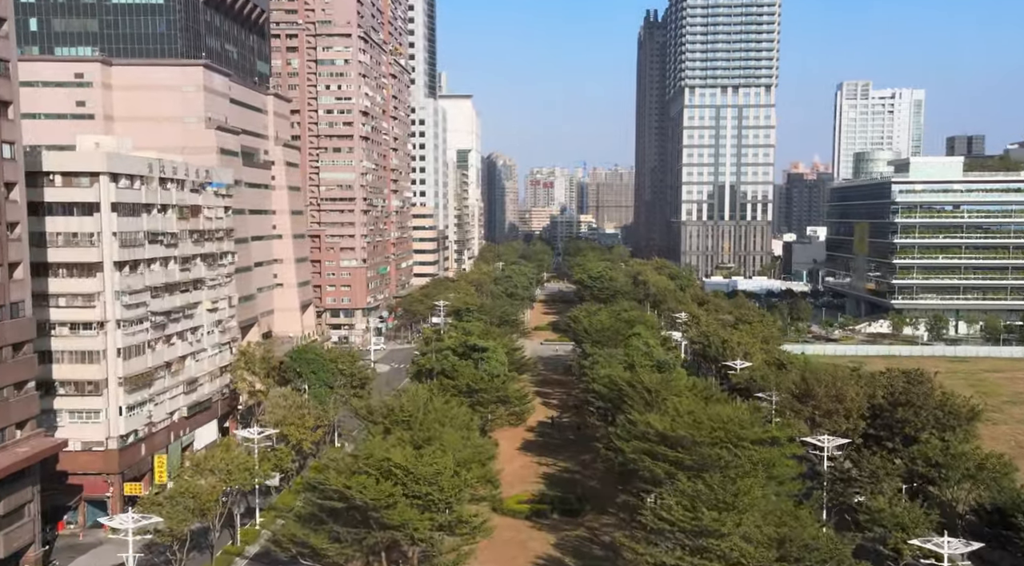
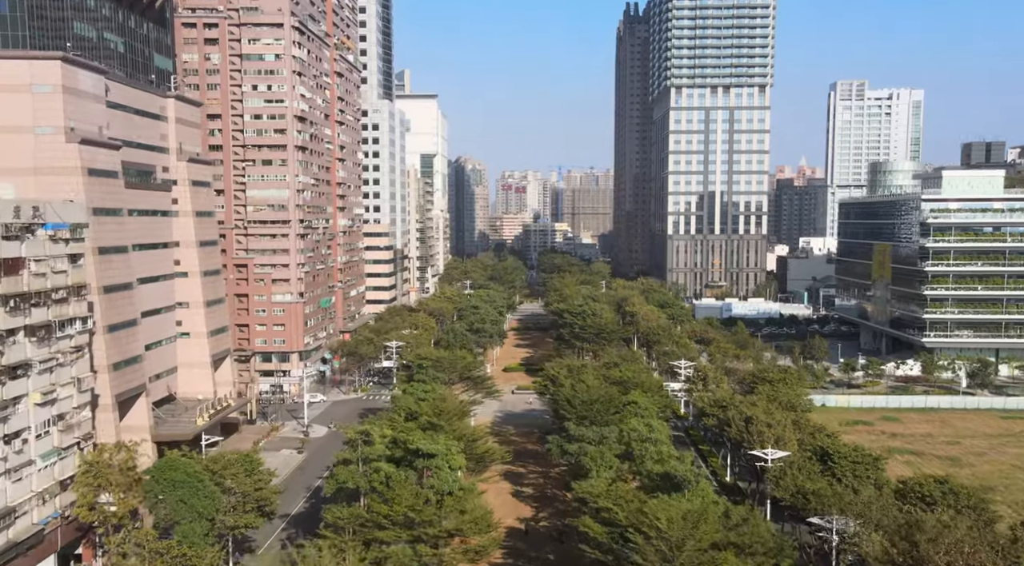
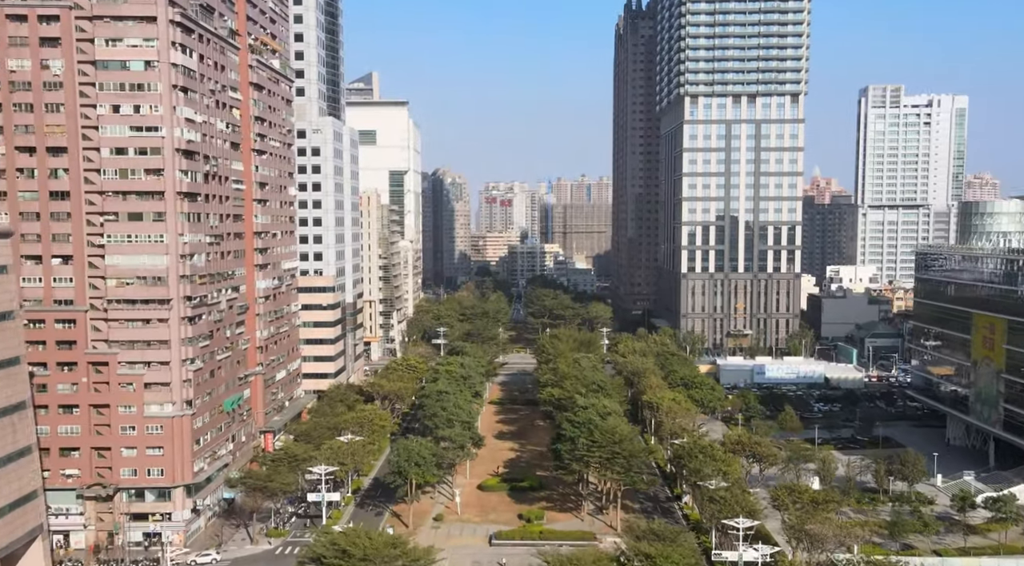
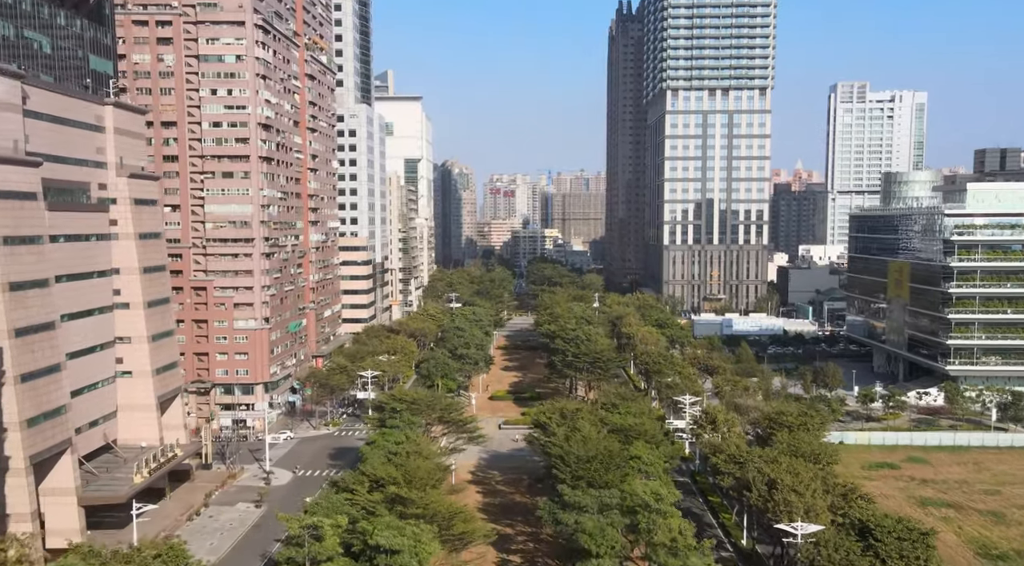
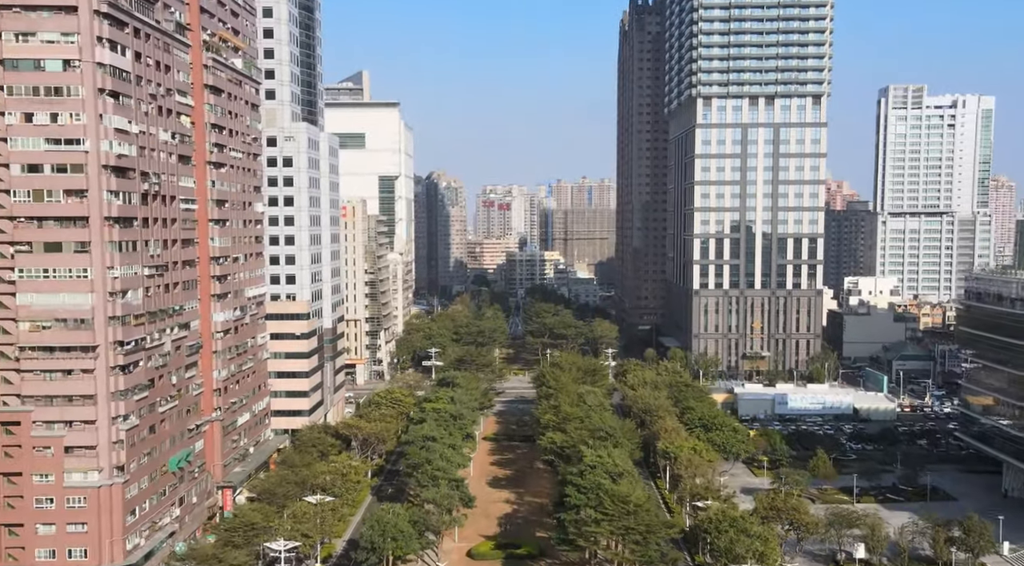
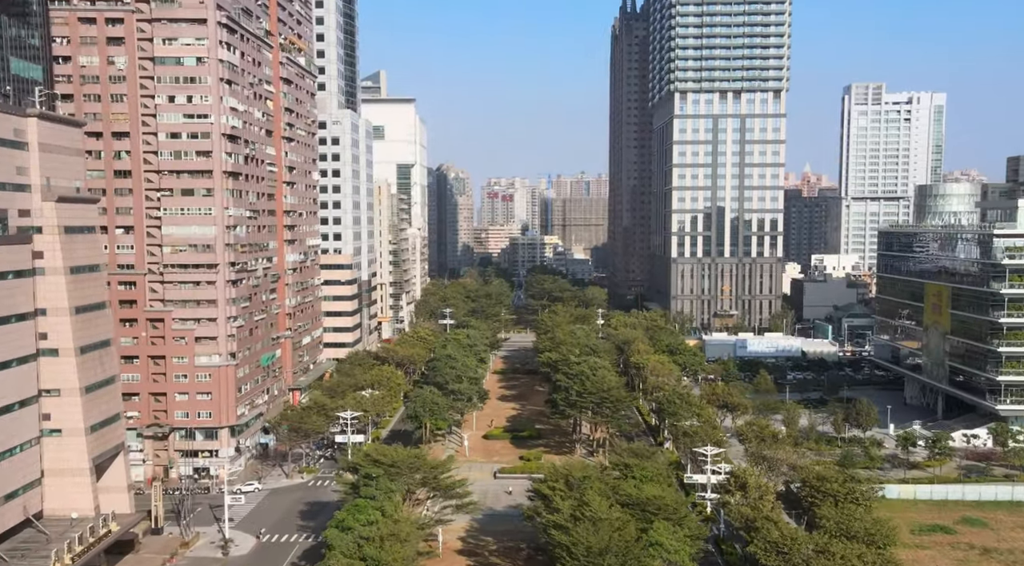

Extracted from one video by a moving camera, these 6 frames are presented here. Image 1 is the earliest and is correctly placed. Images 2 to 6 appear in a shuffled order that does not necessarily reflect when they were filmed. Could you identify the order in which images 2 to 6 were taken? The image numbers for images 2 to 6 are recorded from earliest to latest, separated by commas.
2, 4, 6, 3, 5
